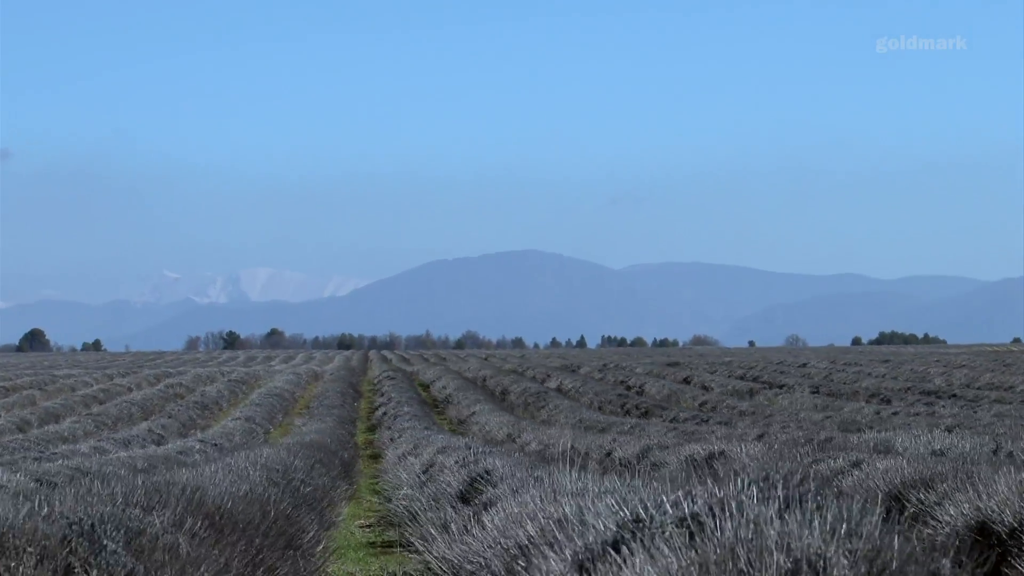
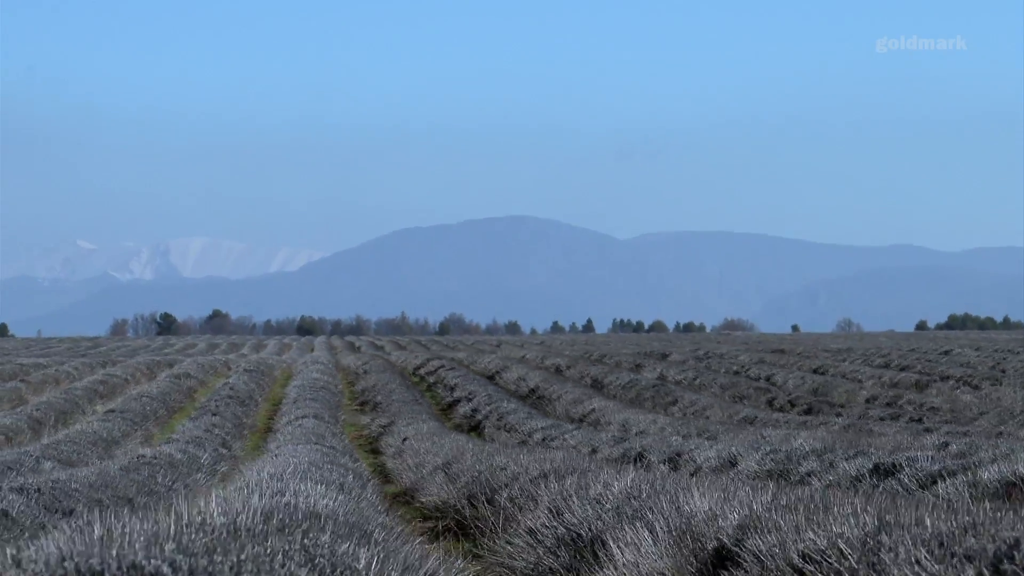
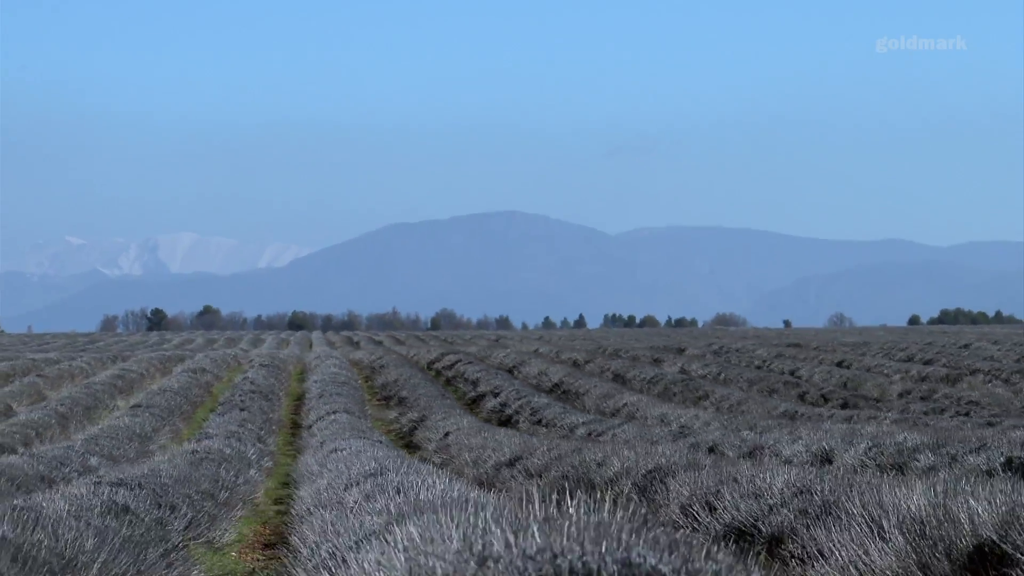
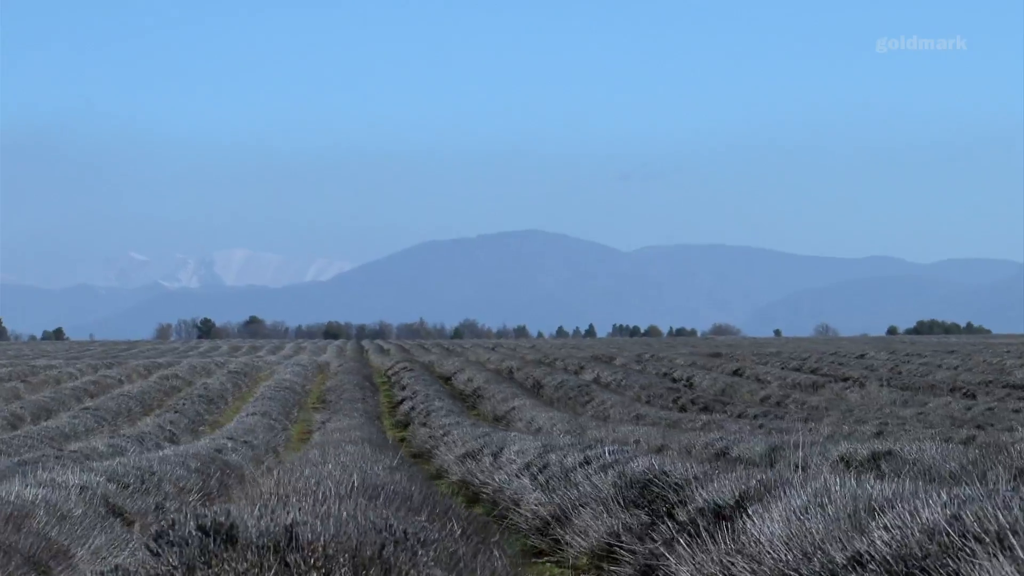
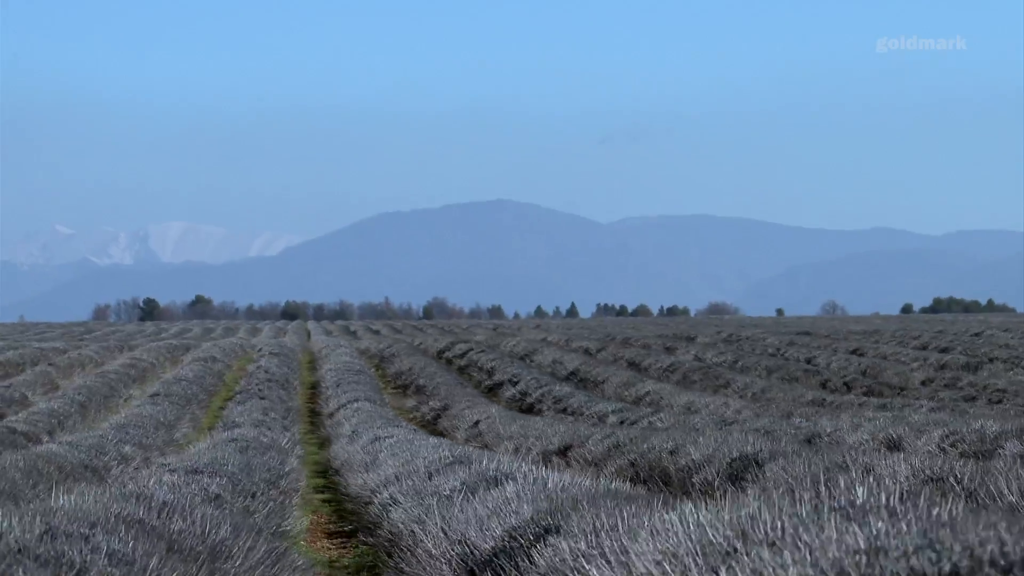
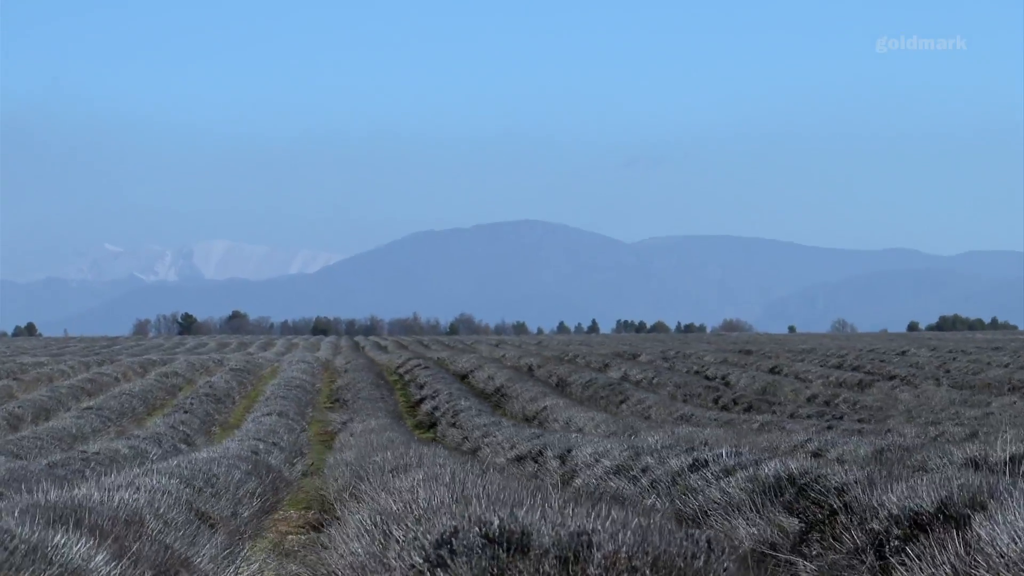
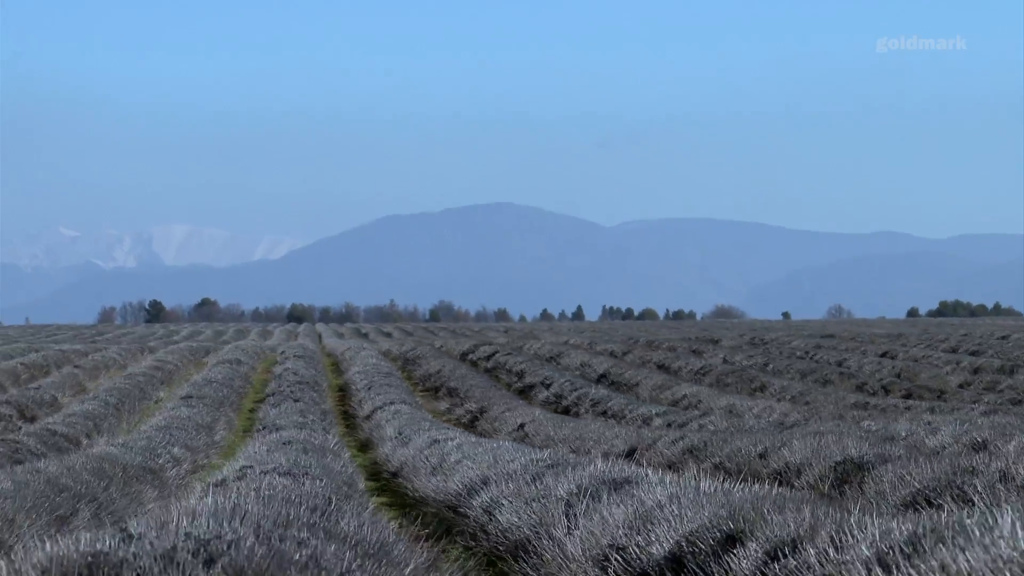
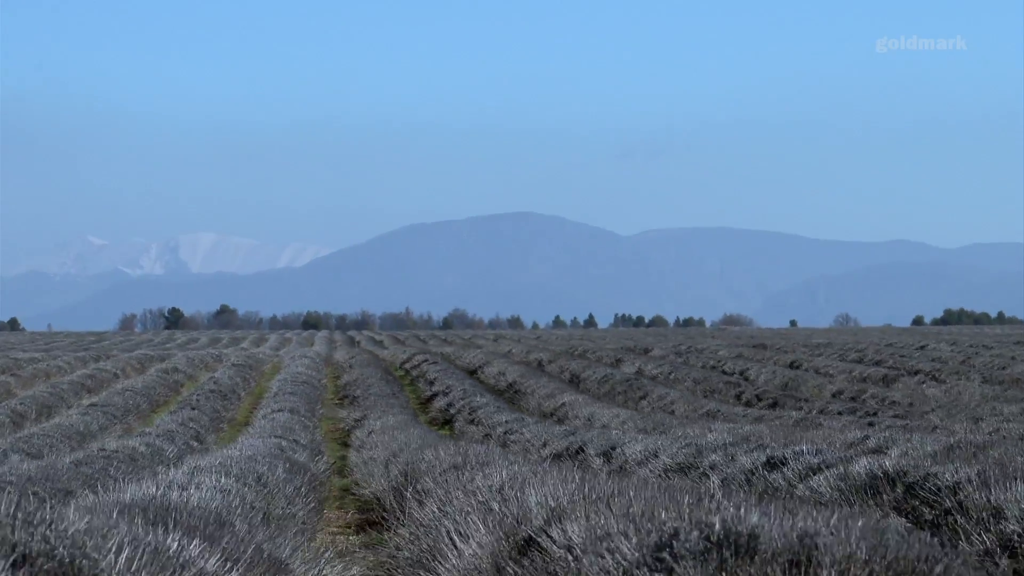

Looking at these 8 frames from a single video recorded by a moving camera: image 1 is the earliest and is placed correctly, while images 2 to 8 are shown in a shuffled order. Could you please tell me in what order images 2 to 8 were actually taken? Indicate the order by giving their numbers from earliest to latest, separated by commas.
4, 6, 8, 2, 3, 5, 7
